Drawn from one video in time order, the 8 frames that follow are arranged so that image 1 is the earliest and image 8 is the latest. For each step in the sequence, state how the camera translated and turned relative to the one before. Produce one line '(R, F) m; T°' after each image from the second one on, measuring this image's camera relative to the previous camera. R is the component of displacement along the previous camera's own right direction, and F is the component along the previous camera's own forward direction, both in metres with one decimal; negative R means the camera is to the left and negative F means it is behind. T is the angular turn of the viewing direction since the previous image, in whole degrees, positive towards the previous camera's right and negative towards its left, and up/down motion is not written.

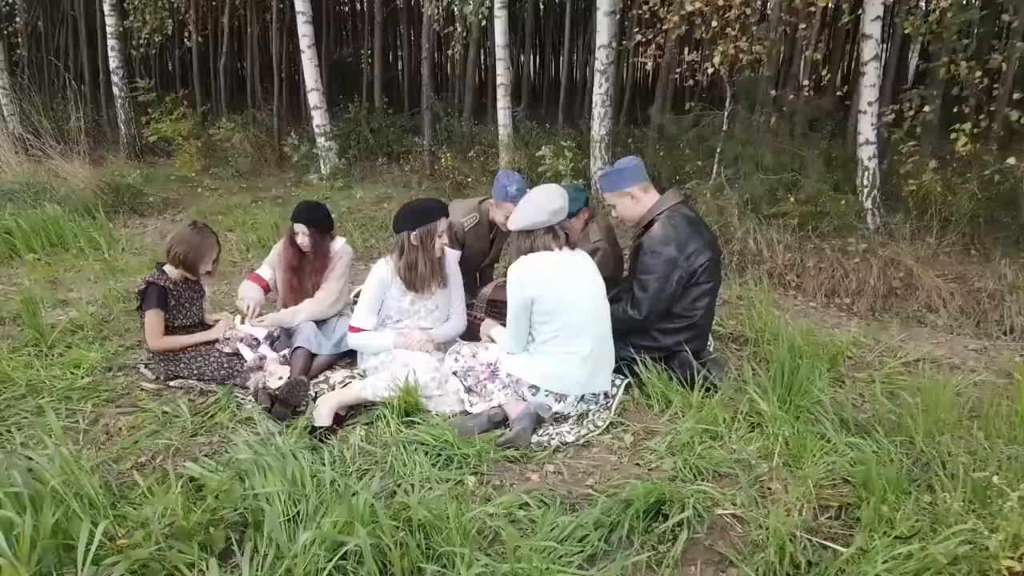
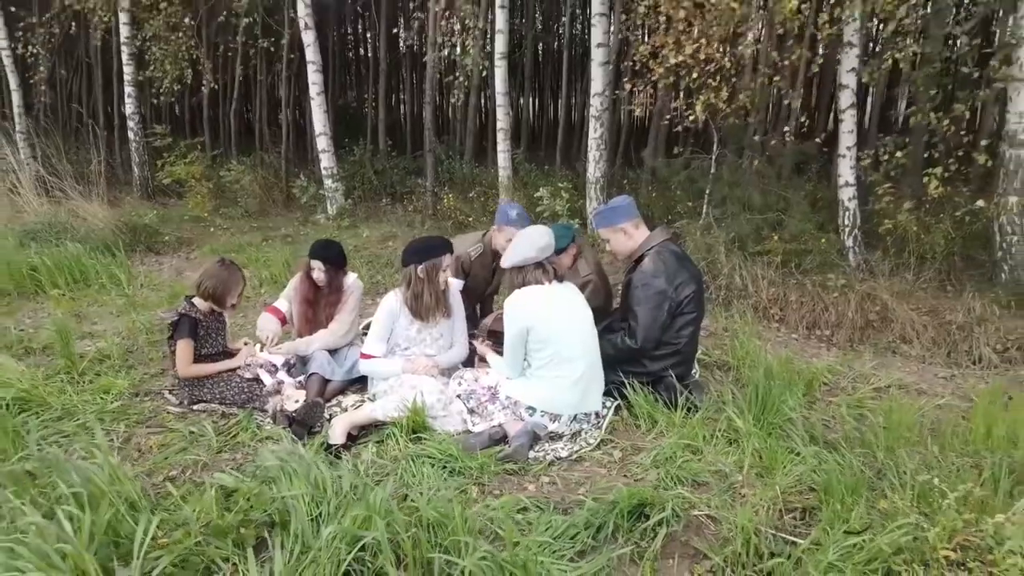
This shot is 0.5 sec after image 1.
(0.0, -0.3) m; 0°
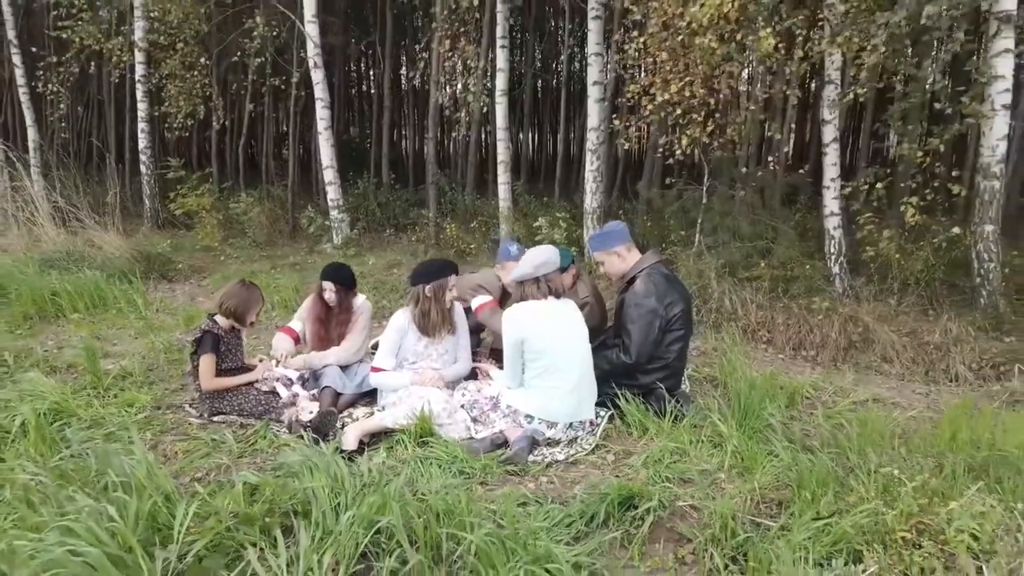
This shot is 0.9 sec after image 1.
(0.0, -0.3) m; 0°
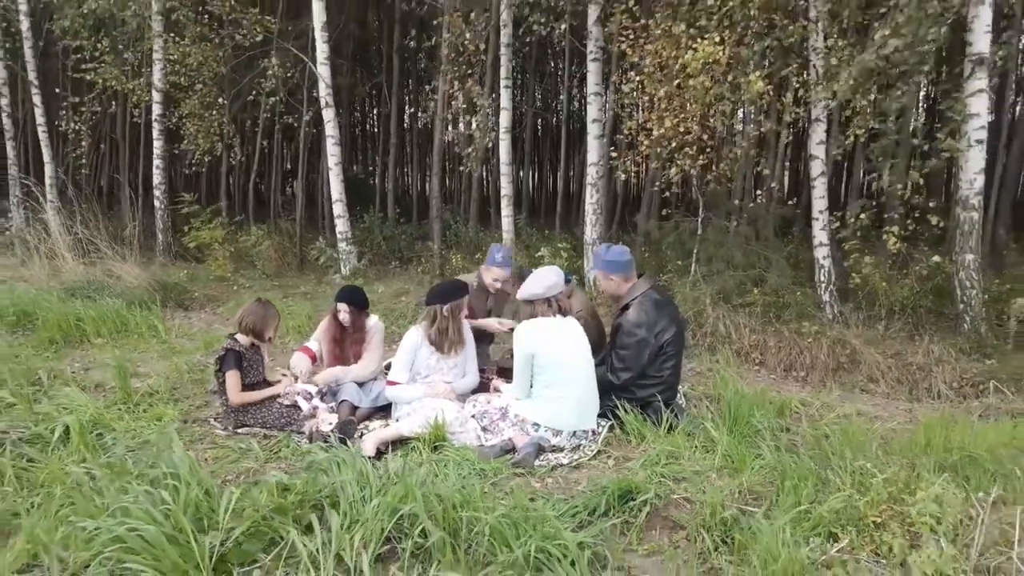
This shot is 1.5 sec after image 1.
(0.0, -0.3) m; 0°
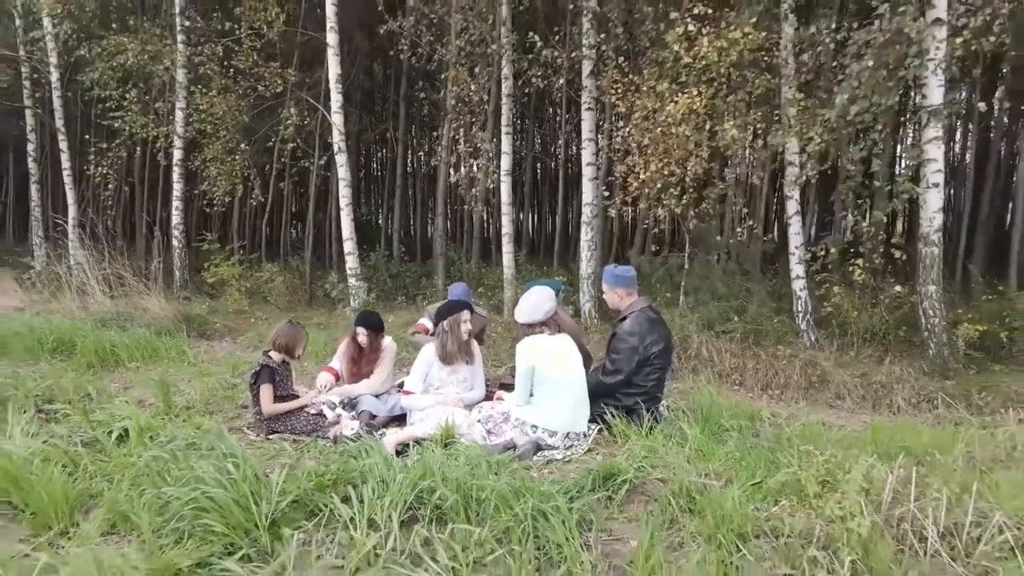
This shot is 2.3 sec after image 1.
(0.0, -0.7) m; 0°
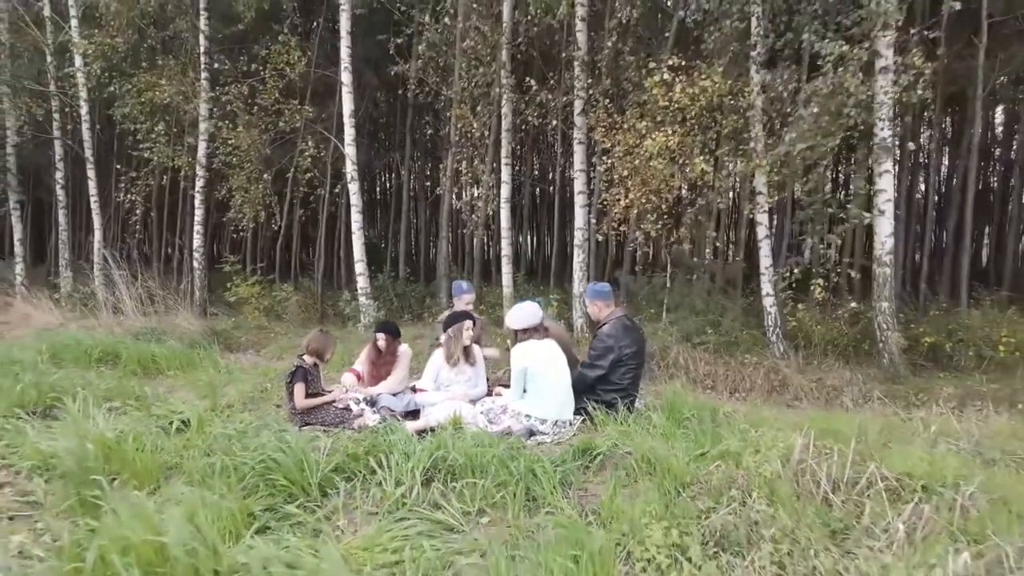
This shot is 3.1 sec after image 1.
(0.0, -1.0) m; 0°
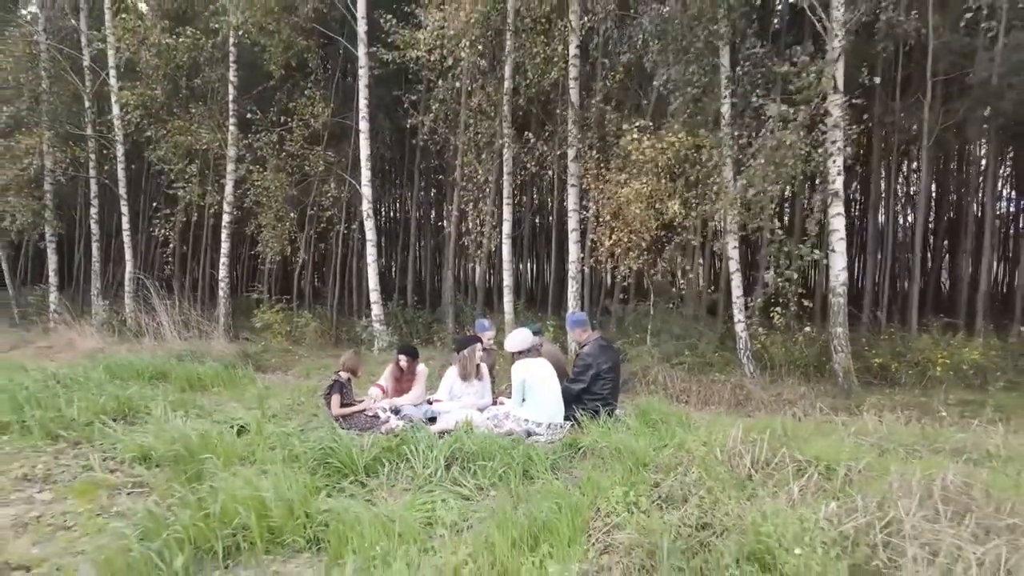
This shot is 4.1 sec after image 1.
(0.0, -1.3) m; 0°
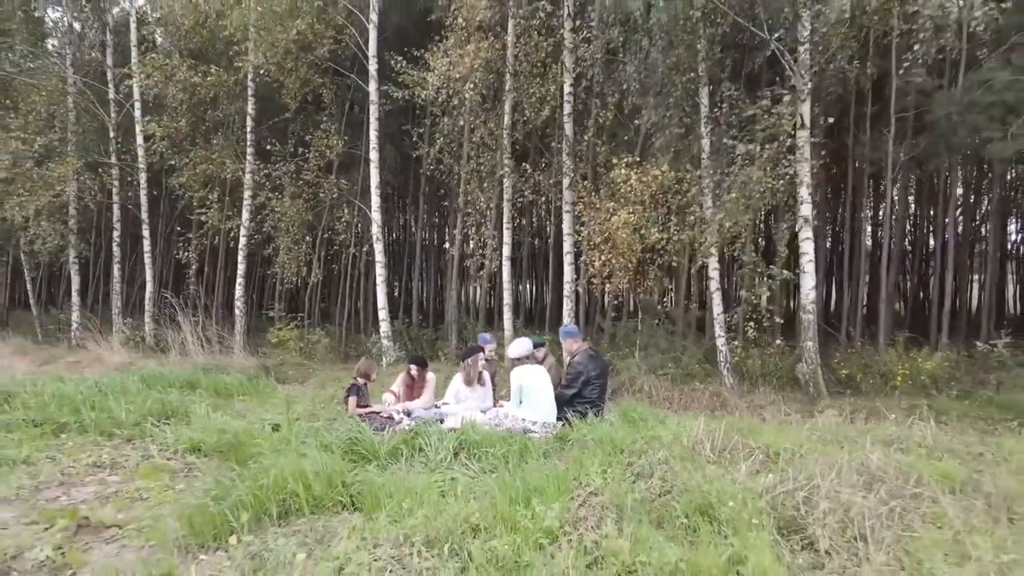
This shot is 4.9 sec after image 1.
(0.0, -1.0) m; 0°
